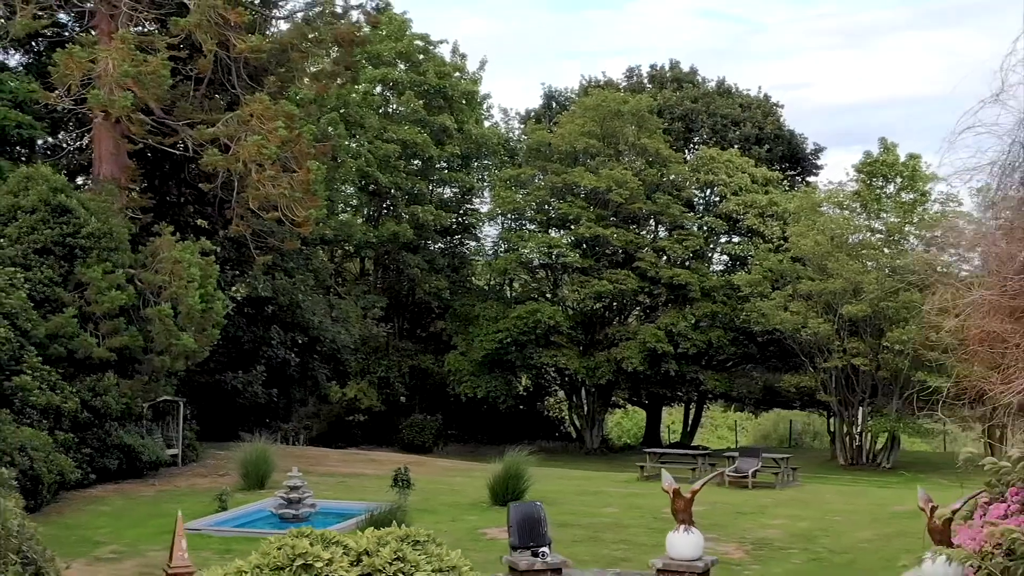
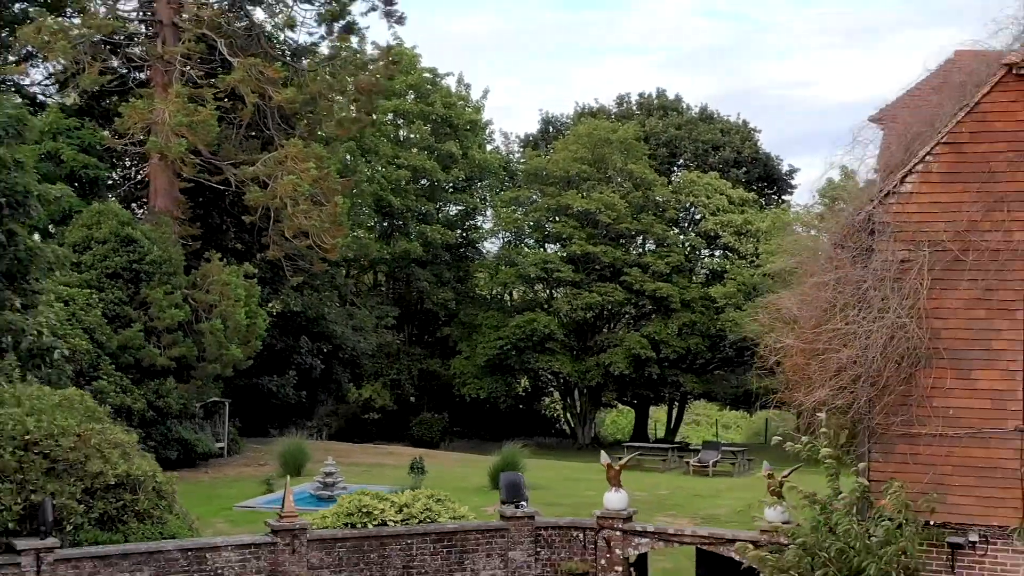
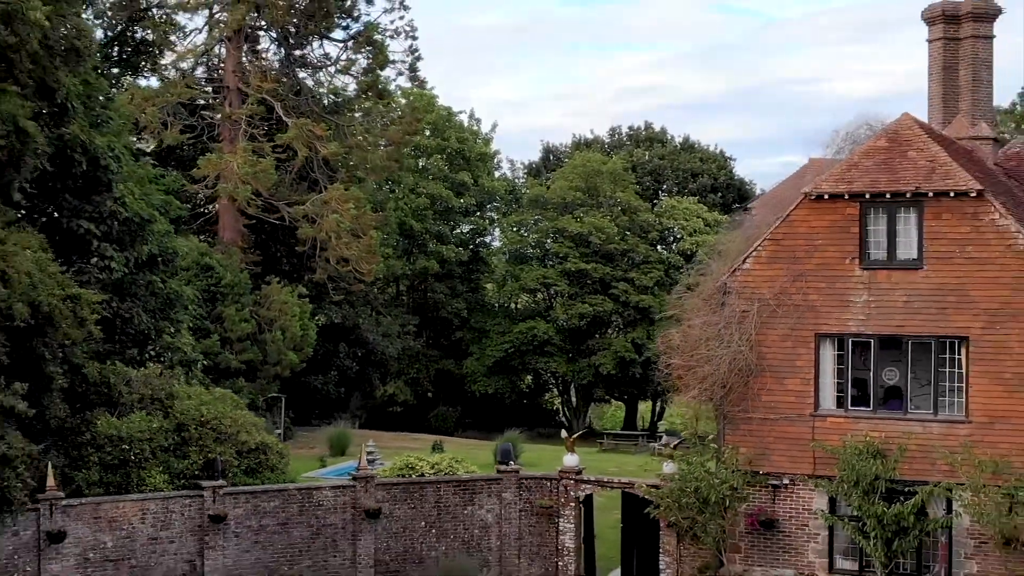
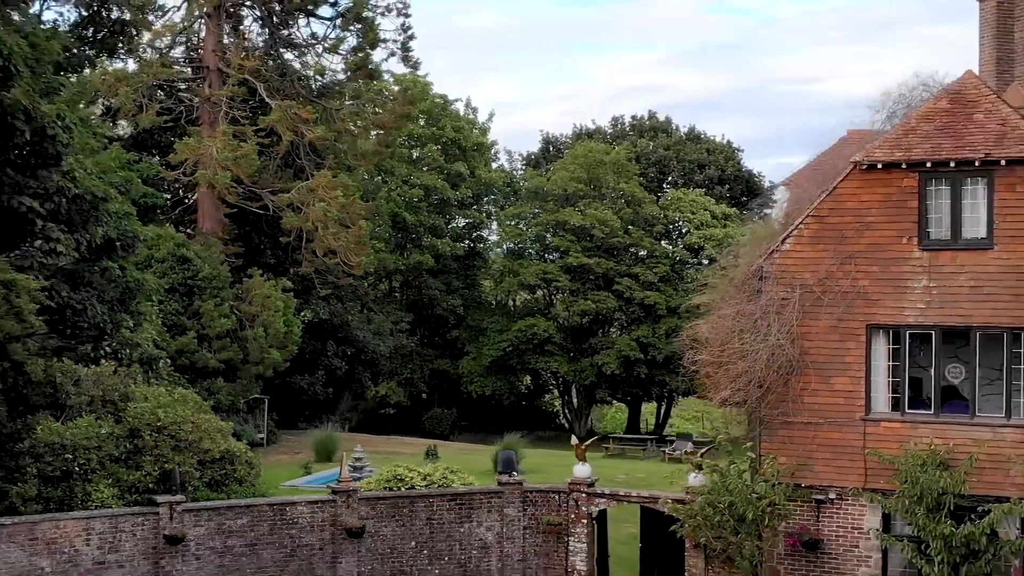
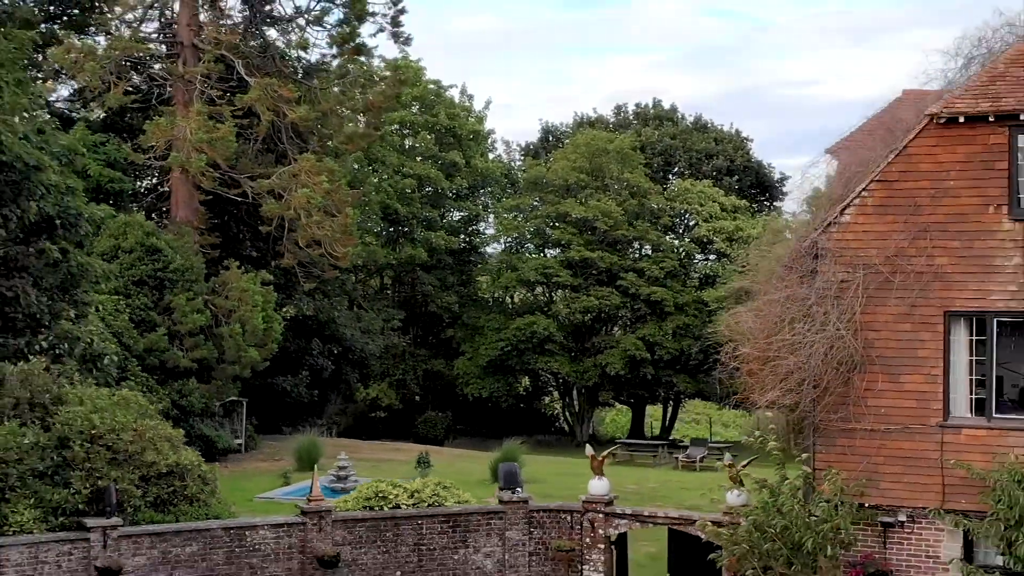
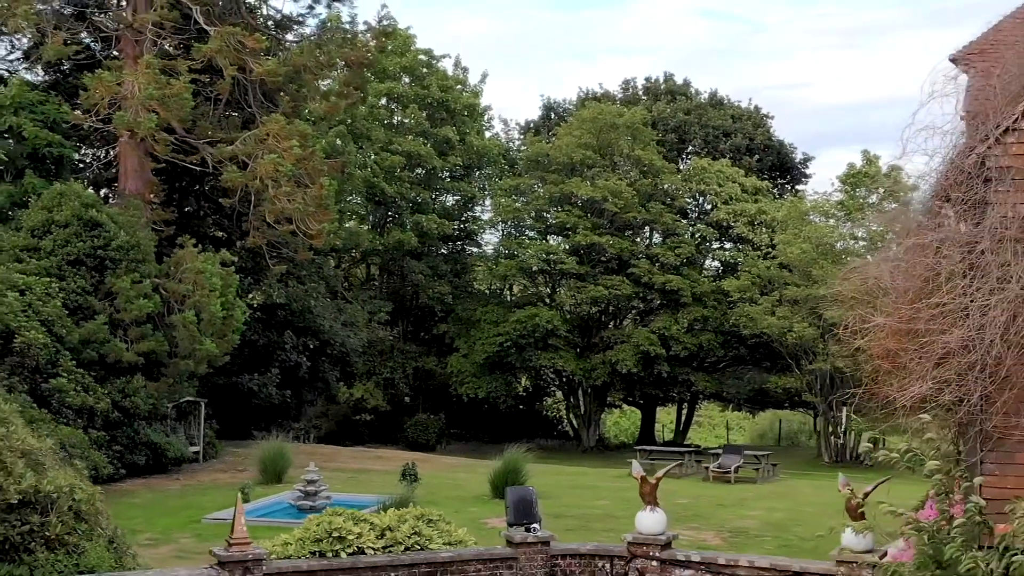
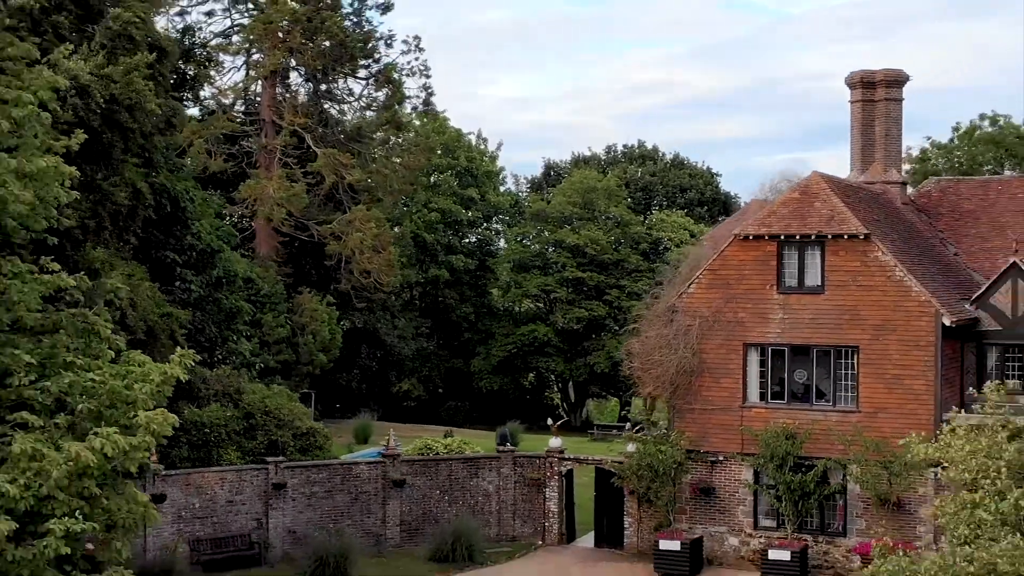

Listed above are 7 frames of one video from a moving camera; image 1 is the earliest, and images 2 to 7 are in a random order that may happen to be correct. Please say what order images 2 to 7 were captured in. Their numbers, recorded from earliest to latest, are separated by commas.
6, 2, 5, 4, 3, 7
